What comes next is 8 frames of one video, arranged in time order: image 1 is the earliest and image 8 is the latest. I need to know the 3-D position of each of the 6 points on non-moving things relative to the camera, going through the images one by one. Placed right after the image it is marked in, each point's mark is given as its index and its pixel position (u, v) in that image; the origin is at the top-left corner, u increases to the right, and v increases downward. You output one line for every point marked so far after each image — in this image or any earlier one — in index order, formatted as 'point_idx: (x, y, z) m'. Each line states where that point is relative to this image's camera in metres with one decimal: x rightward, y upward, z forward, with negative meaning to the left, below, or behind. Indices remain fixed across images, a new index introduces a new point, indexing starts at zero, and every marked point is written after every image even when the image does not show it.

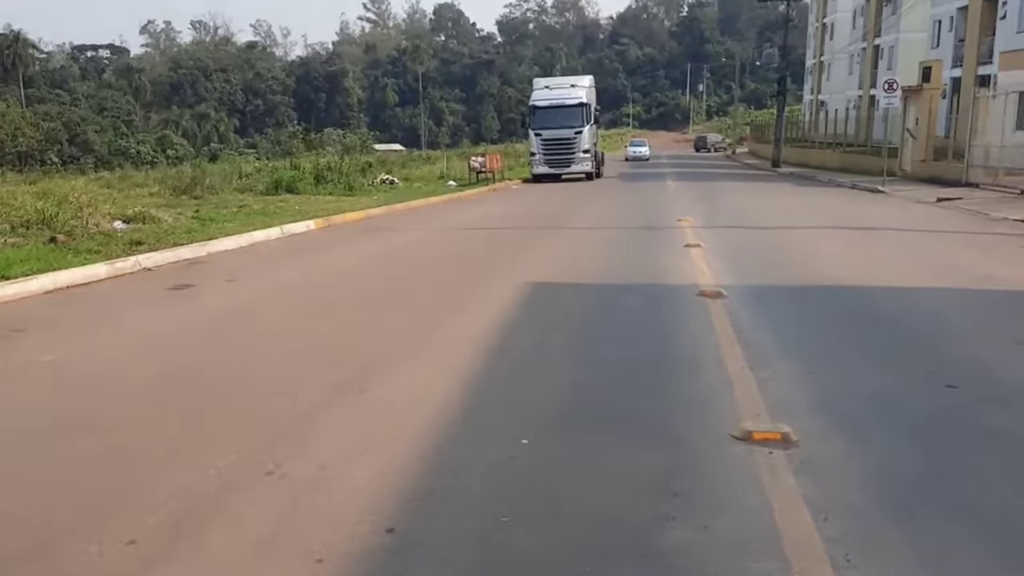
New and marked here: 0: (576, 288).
0: (+0.7, 0.0, +9.8) m
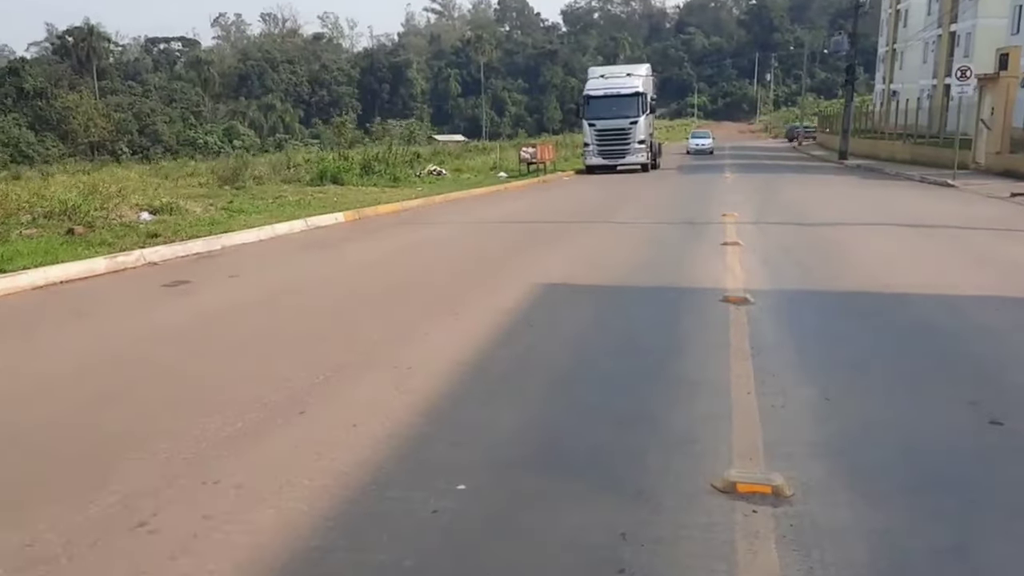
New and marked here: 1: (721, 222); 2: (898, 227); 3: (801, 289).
0: (+0.8, 0.0, +9.0) m
1: (+3.7, +1.2, +15.9) m
2: (+6.6, +1.1, +15.4) m
3: (+2.9, 0.0, +8.9) m
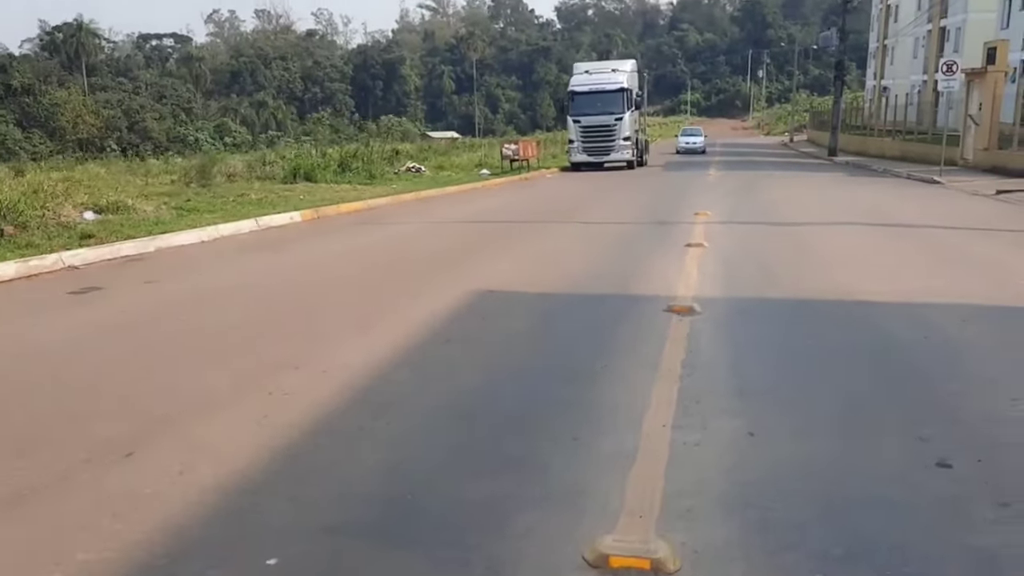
0: (+0.1, -0.1, +8.3) m
1: (+3.0, +1.1, +15.2) m
2: (+5.9, +1.0, +14.7) m
3: (+2.2, -0.1, +8.2) m
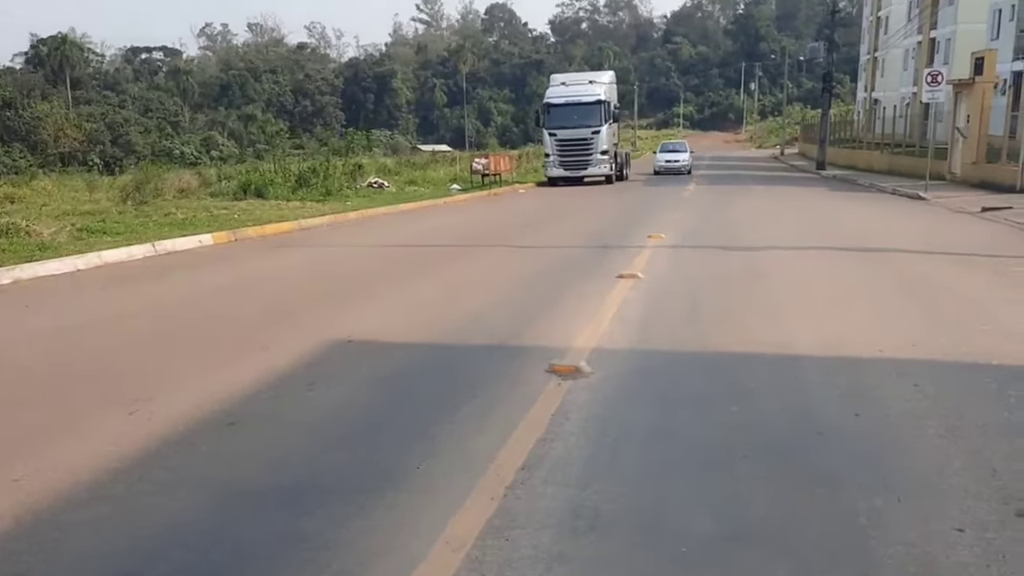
0: (-0.9, -0.5, +6.8) m
1: (+1.9, +0.6, +13.7) m
2: (+4.8, +0.5, +13.2) m
3: (+1.1, -0.5, +6.7) m
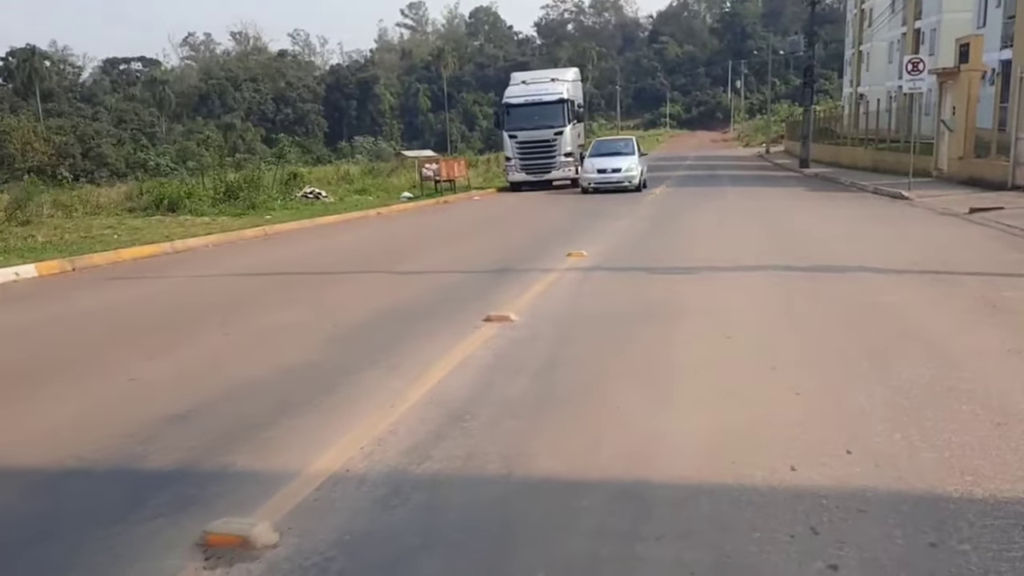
0: (-2.4, -0.9, +4.2) m
1: (+0.4, +0.2, +11.2) m
2: (+3.3, +0.2, +10.7) m
3: (-0.3, -0.9, +4.1) m
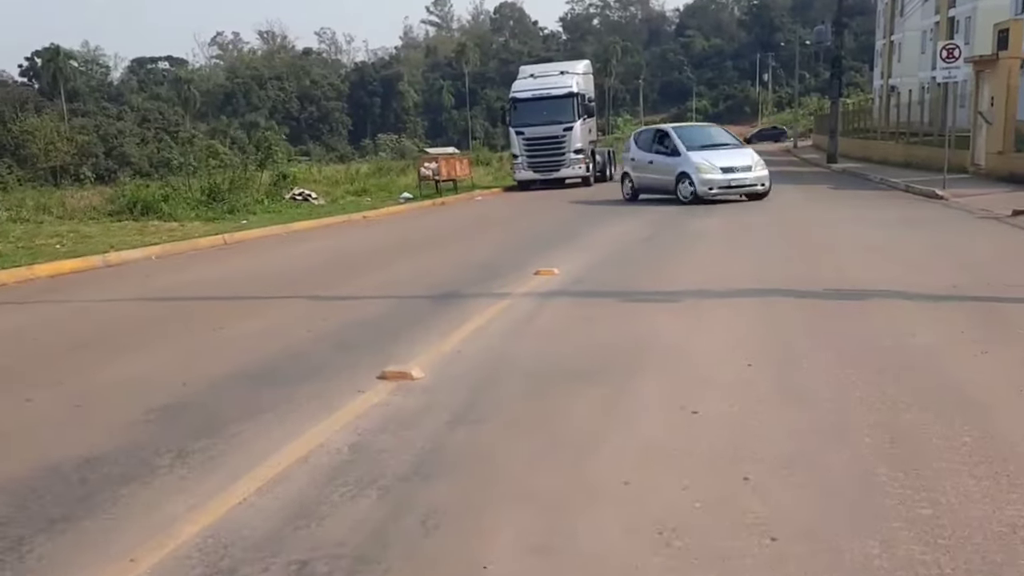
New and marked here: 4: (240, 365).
0: (-3.1, -1.3, +2.4) m
1: (-0.1, -0.1, +9.2) m
2: (+2.8, -0.1, +8.6) m
3: (-1.1, -1.2, +2.2) m
4: (-1.9, -0.6, +6.5) m
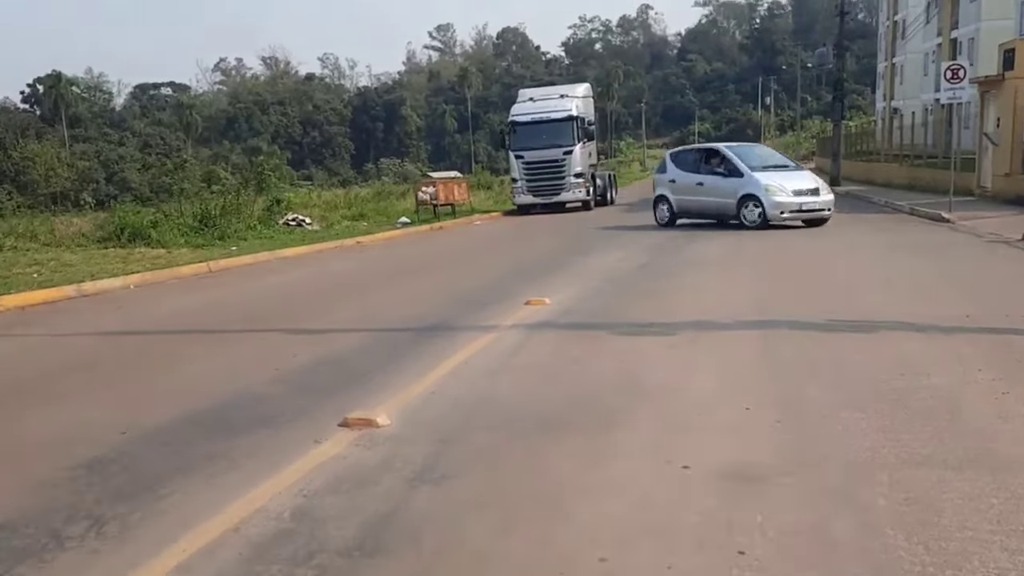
0: (-3.3, -1.4, +1.8) m
1: (-0.3, -0.4, +8.7) m
2: (+2.6, -0.4, +8.1) m
3: (-1.2, -1.3, +1.6) m
4: (-2.1, -0.8, +6.0) m
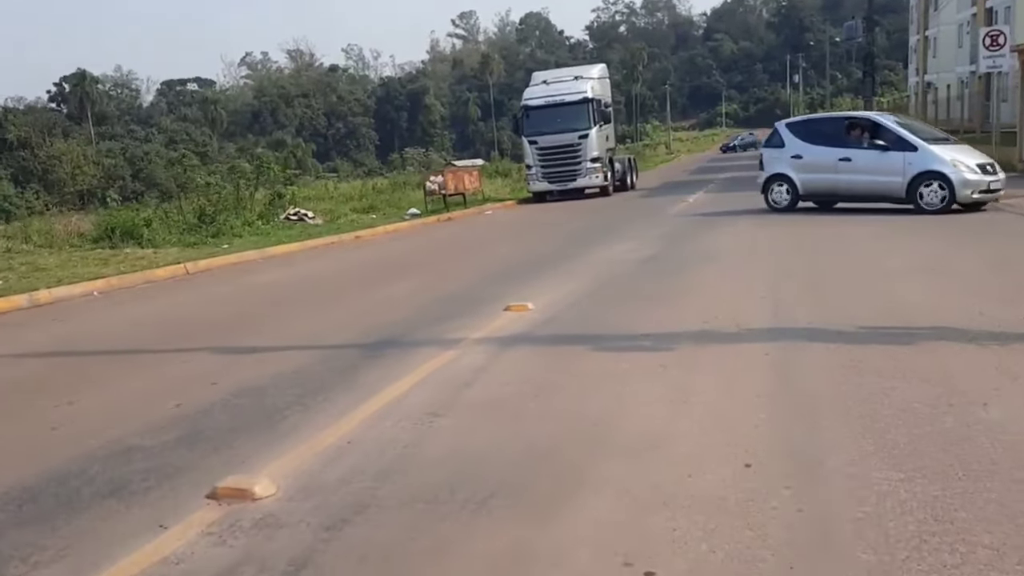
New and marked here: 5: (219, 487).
0: (-3.8, -1.6, +0.6) m
1: (-0.5, -0.5, +7.4) m
2: (+2.3, -0.4, +6.7) m
3: (-1.7, -1.5, +0.3) m
4: (-2.4, -1.0, +4.8) m
5: (-1.4, -0.9, +4.3) m
